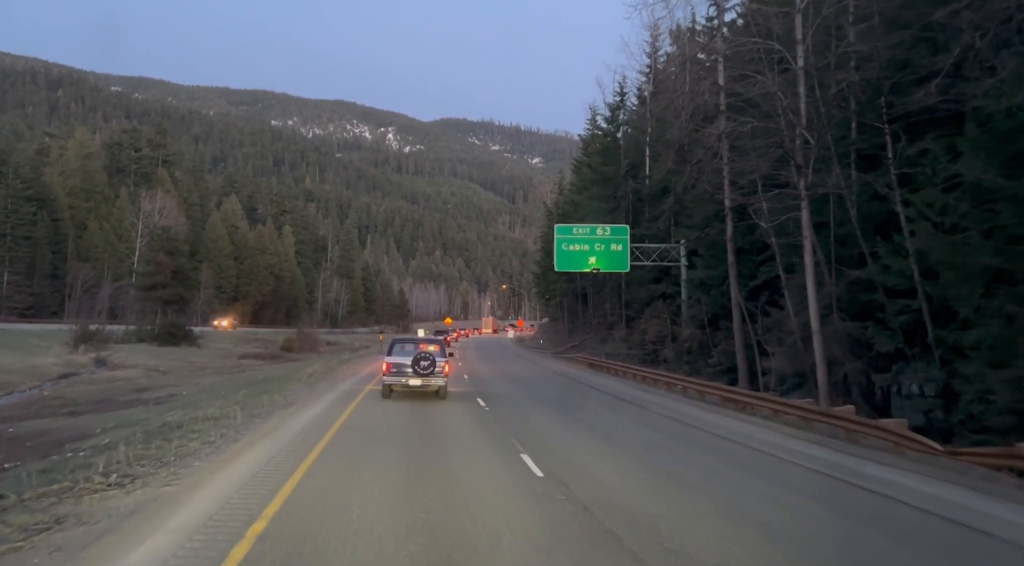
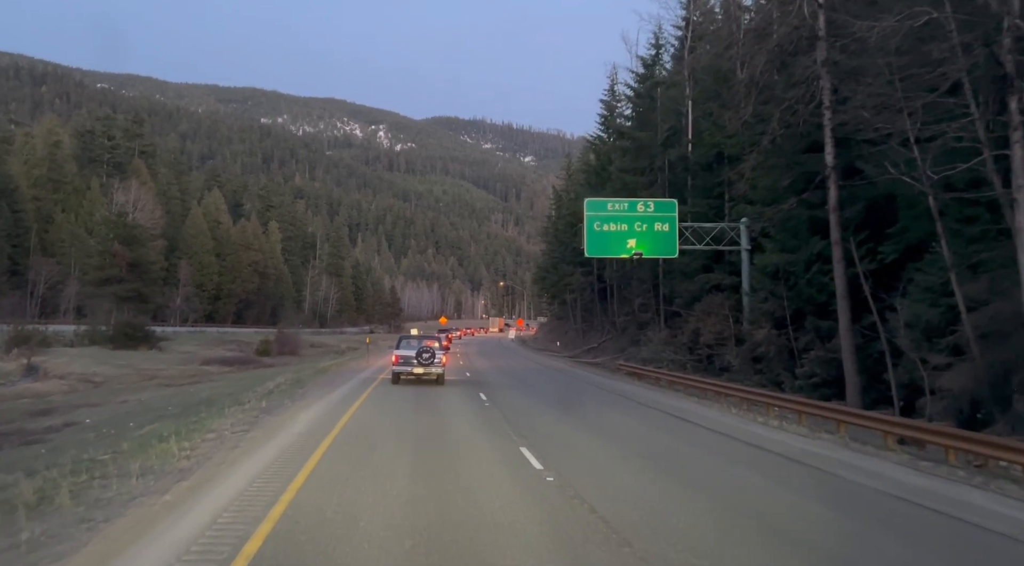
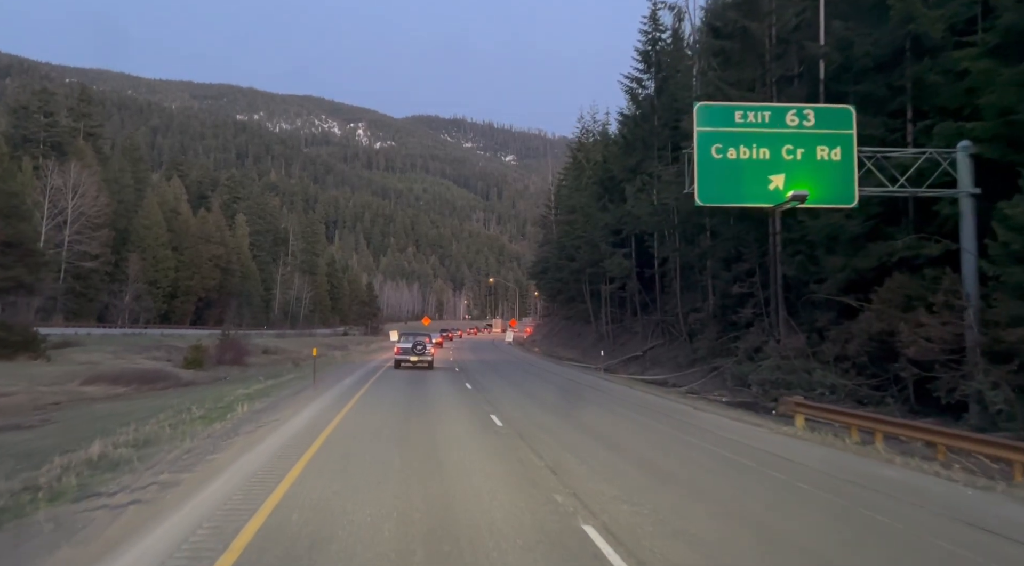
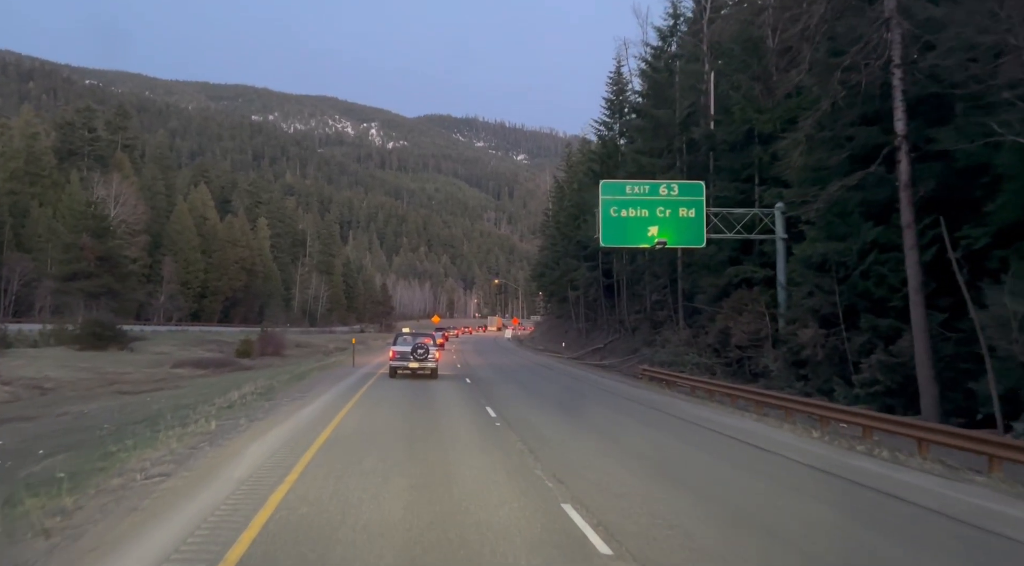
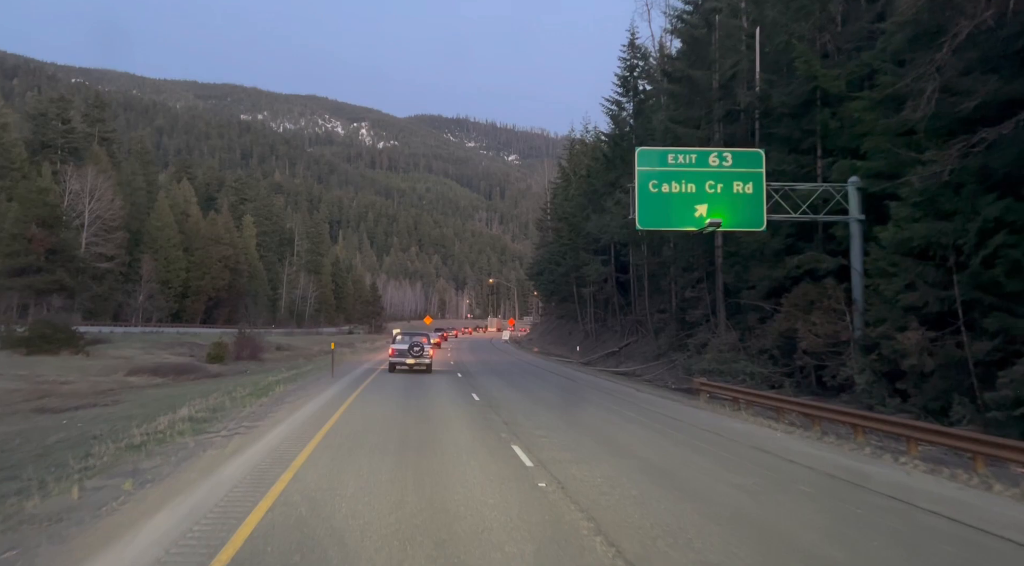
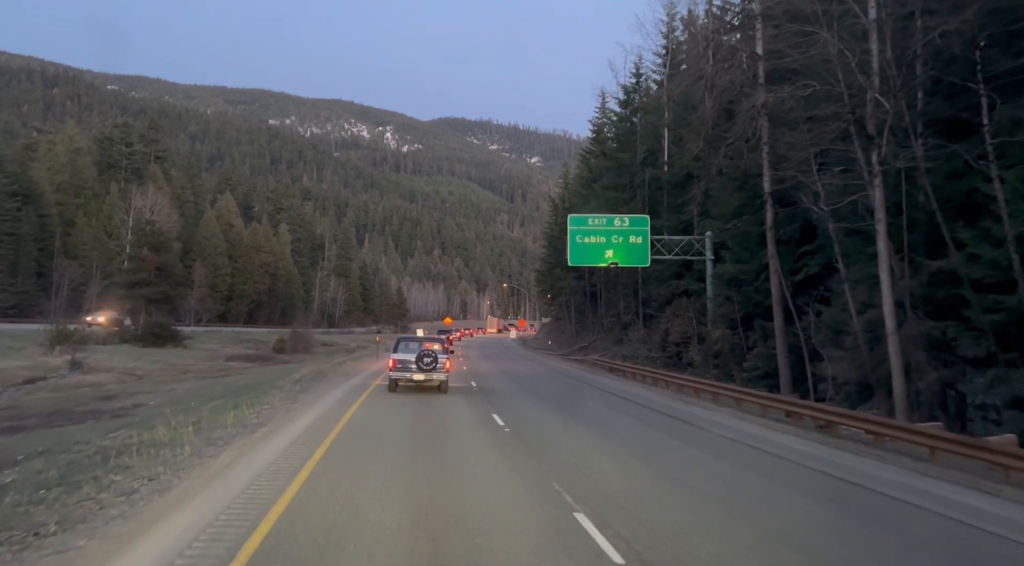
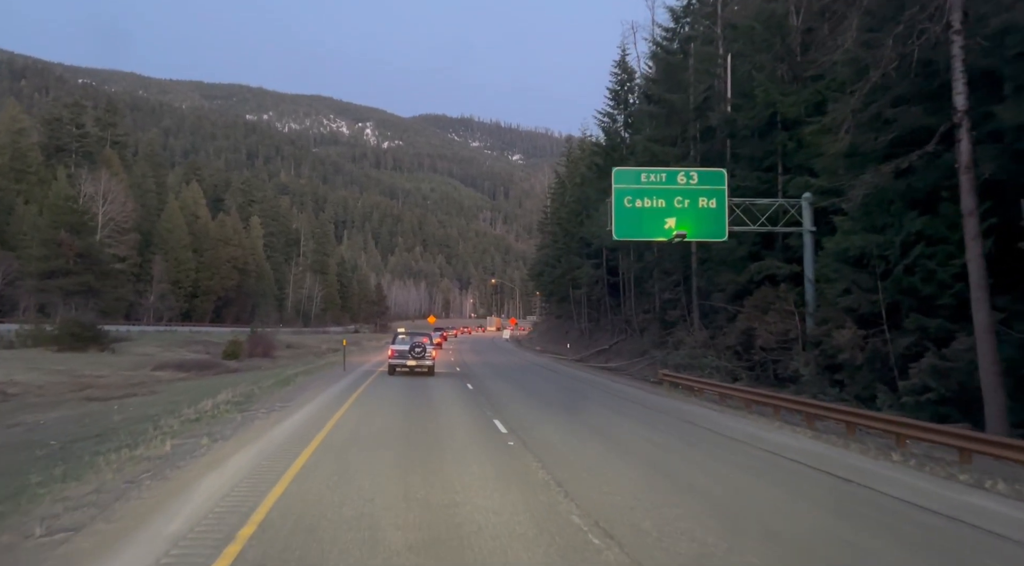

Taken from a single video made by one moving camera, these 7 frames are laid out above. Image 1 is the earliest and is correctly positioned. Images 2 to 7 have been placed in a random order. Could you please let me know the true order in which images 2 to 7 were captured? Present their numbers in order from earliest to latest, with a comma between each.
6, 2, 4, 7, 5, 3
